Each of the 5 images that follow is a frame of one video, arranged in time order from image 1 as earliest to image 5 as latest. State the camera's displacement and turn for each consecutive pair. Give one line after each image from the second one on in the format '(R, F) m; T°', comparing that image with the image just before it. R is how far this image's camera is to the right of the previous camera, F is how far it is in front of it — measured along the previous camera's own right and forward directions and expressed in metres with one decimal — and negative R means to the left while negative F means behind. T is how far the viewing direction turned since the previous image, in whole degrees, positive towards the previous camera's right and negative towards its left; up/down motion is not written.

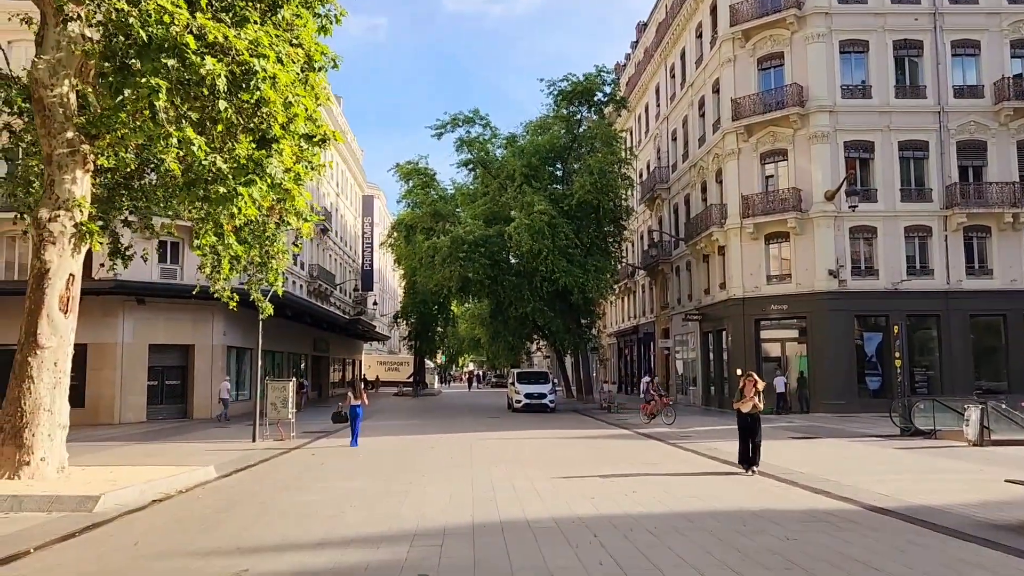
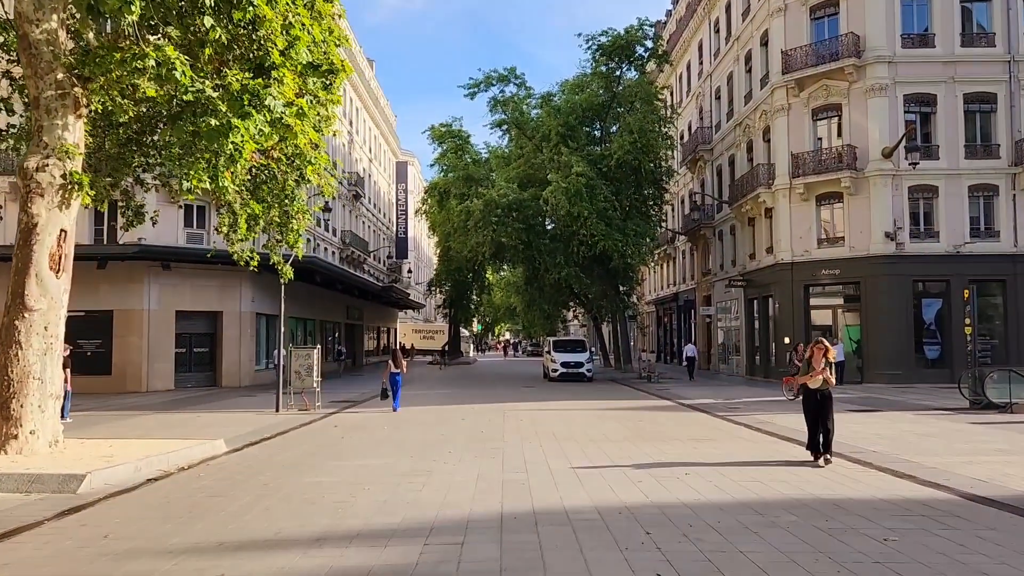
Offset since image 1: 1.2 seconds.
(0.0, +1.2) m; -2°
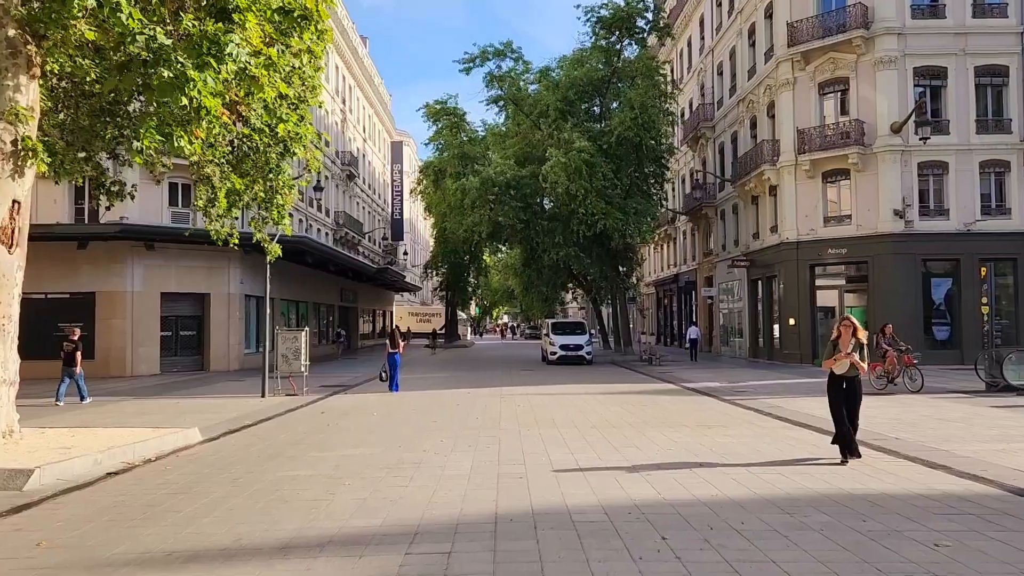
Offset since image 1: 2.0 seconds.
(0.0, +0.8) m; 0°
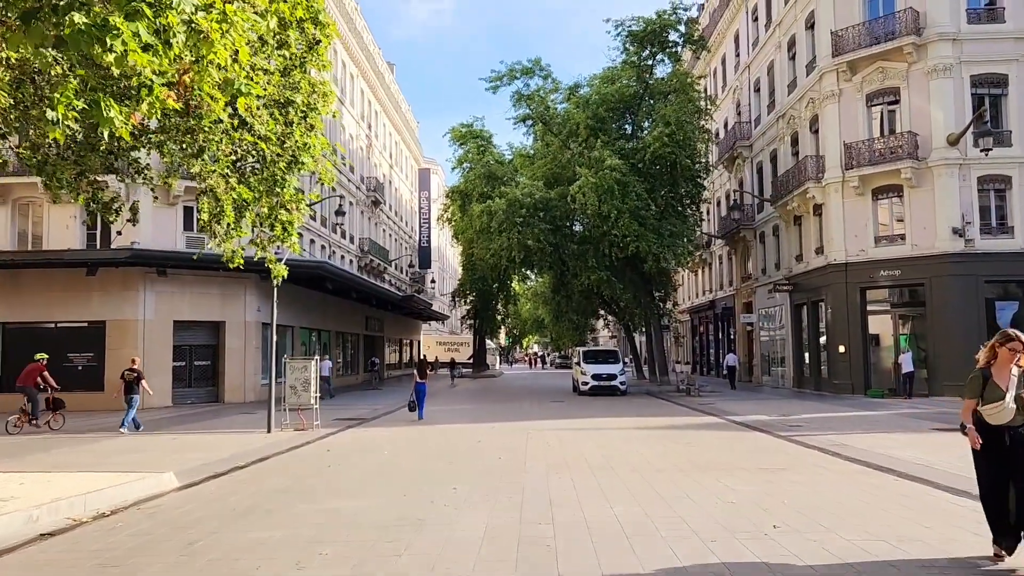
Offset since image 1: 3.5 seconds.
(0.0, +1.6) m; -2°
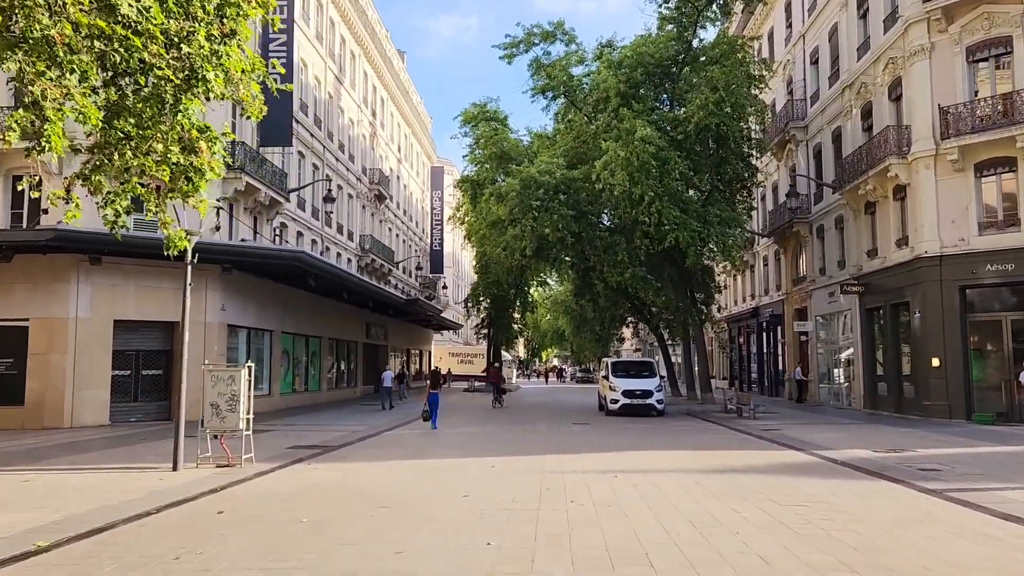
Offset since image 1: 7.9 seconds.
(+0.1, +4.8) m; -1°
